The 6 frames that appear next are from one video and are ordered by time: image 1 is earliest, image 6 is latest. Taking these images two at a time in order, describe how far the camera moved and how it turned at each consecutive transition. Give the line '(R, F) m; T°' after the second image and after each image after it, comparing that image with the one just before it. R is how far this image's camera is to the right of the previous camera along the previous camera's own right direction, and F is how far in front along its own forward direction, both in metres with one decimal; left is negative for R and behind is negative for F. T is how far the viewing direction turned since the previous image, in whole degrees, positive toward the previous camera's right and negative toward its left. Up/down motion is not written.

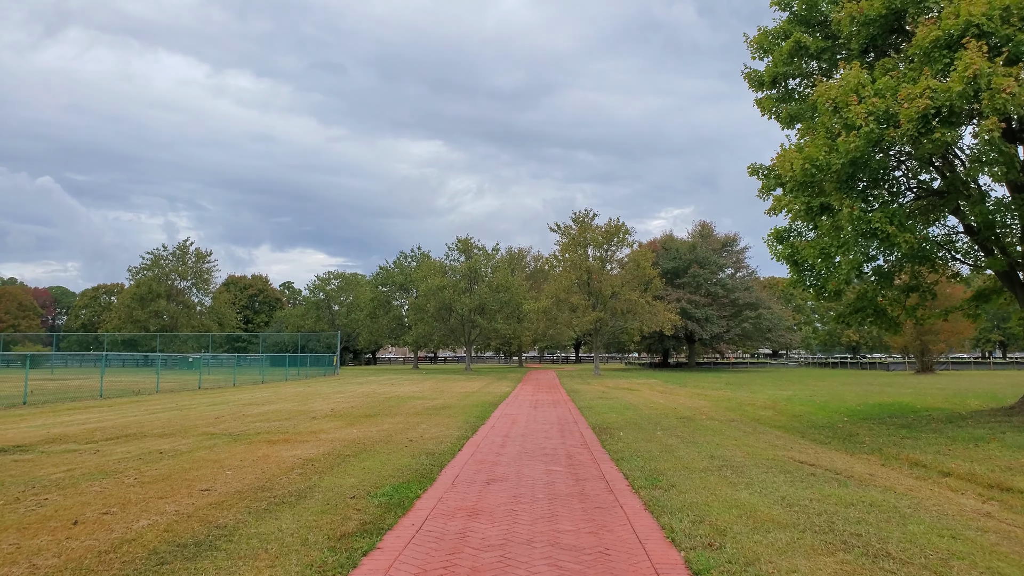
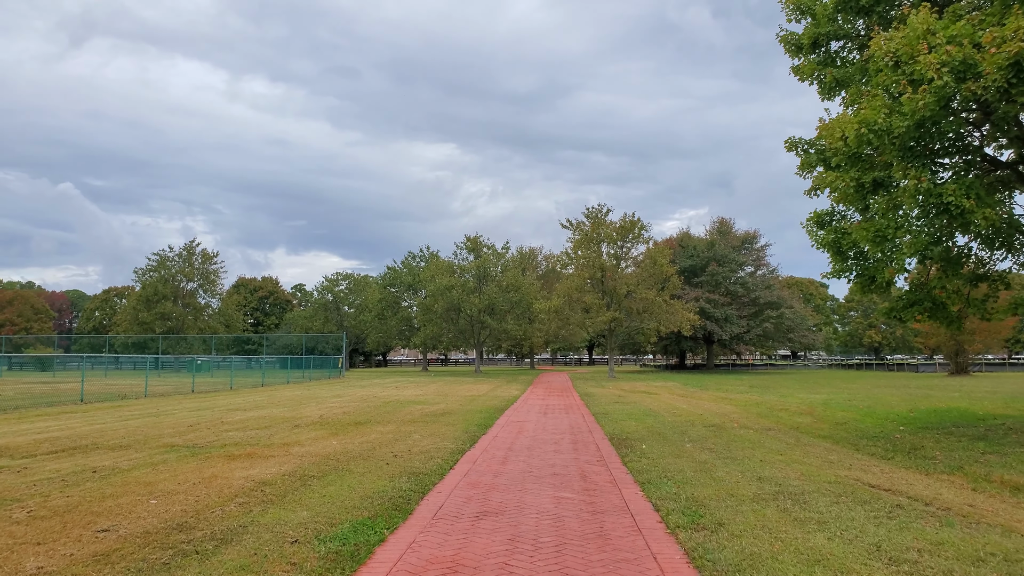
(+0.1, +1.5) m; -1°
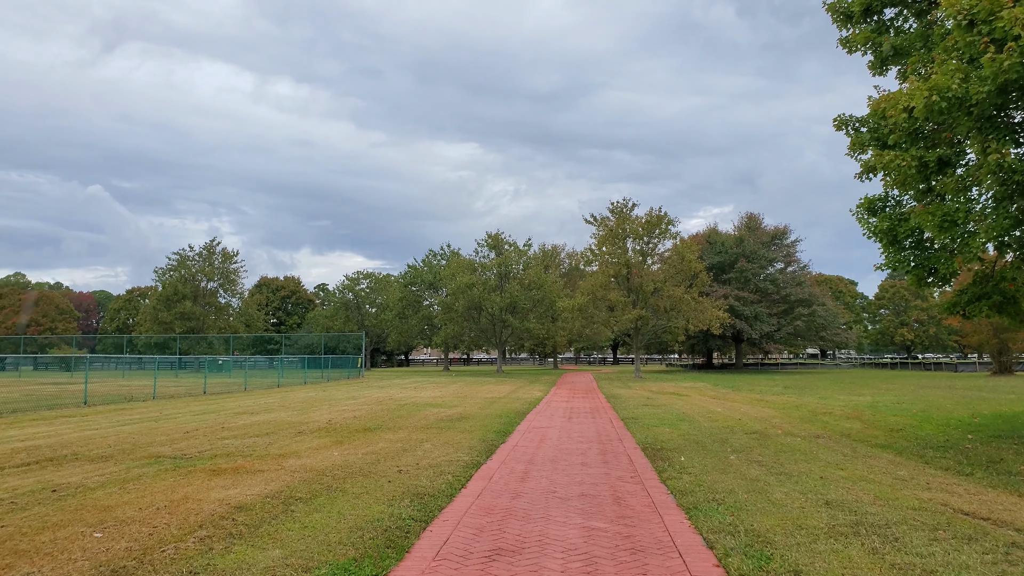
(0.0, +1.0) m; -2°
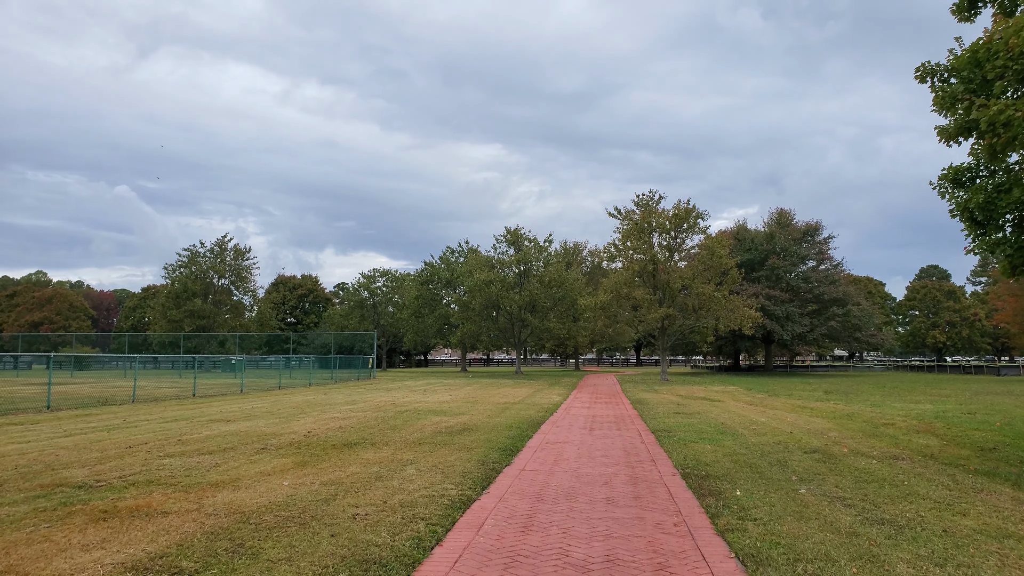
(+0.2, +2.0) m; -2°
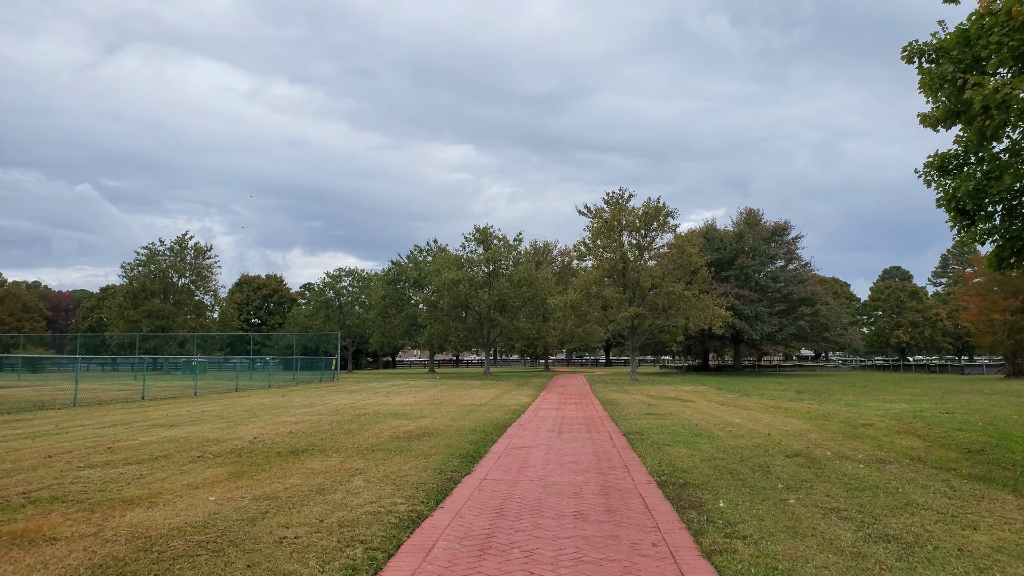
(+0.1, +0.7) m; +3°
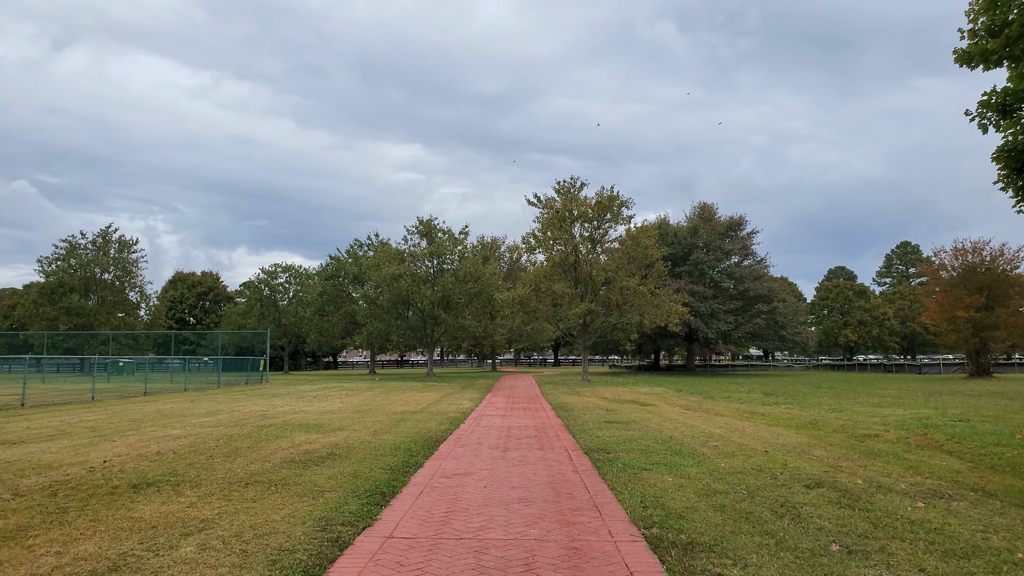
(+0.3, +2.4) m; +4°
